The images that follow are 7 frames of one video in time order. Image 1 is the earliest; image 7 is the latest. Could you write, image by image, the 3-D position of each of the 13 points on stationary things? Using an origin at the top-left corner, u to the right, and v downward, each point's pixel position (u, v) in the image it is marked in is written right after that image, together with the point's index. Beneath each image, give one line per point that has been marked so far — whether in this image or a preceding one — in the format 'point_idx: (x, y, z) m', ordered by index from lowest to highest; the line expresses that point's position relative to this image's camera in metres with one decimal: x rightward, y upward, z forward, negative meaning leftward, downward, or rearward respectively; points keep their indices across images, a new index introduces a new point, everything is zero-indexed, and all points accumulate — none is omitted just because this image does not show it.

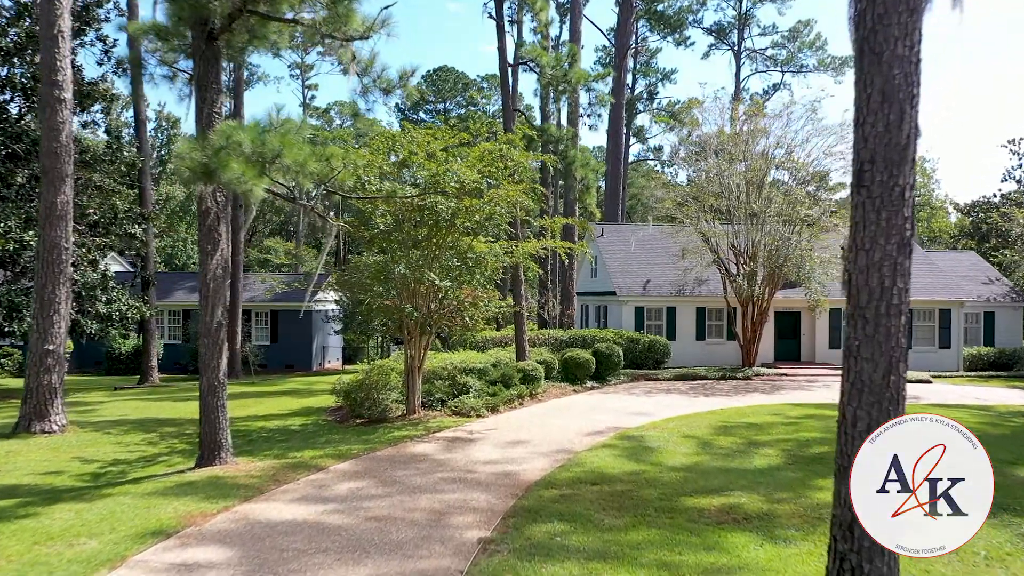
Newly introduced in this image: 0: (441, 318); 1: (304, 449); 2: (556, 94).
0: (-1.0, -0.4, +12.0) m
1: (-2.4, -1.8, +9.5) m
2: (+0.8, +3.8, +16.2) m
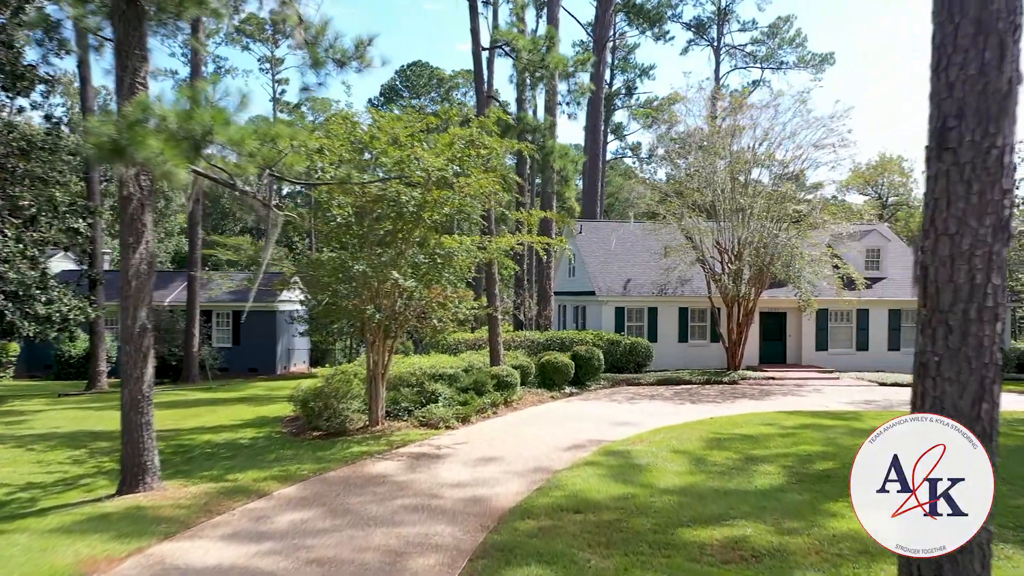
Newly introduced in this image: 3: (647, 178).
0: (-1.4, -0.4, +11.0) m
1: (-2.7, -1.8, +8.4) m
2: (+0.4, +3.8, +15.2) m
3: (+3.1, +2.5, +19.7) m
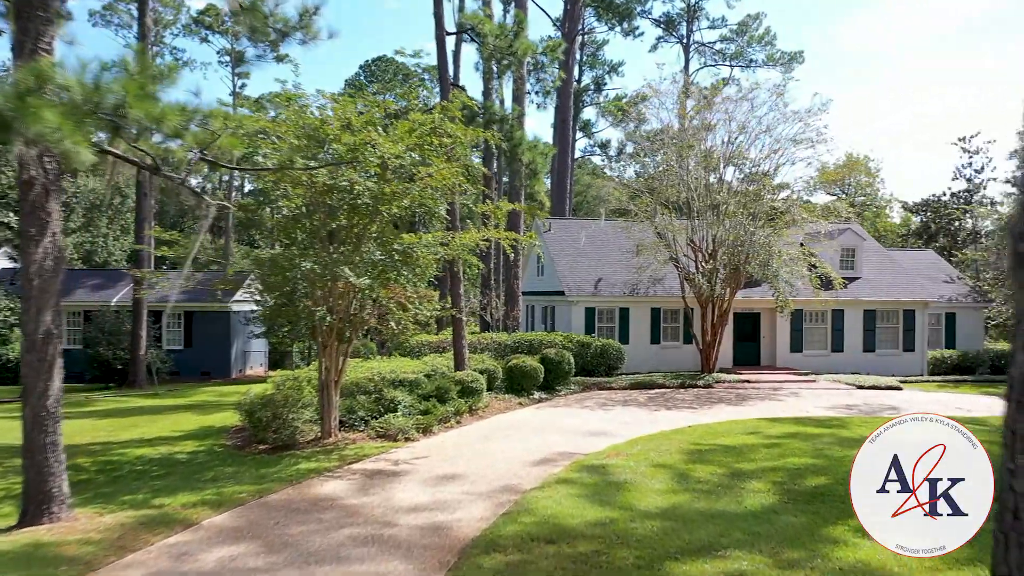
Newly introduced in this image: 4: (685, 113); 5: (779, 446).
0: (-1.8, -0.4, +10.1) m
1: (-3.0, -1.8, +7.5) m
2: (-0.2, +3.8, +14.4) m
3: (+2.3, +2.5, +19.0) m
4: (+3.6, +3.7, +17.7) m
5: (+3.1, -1.8, +9.6) m
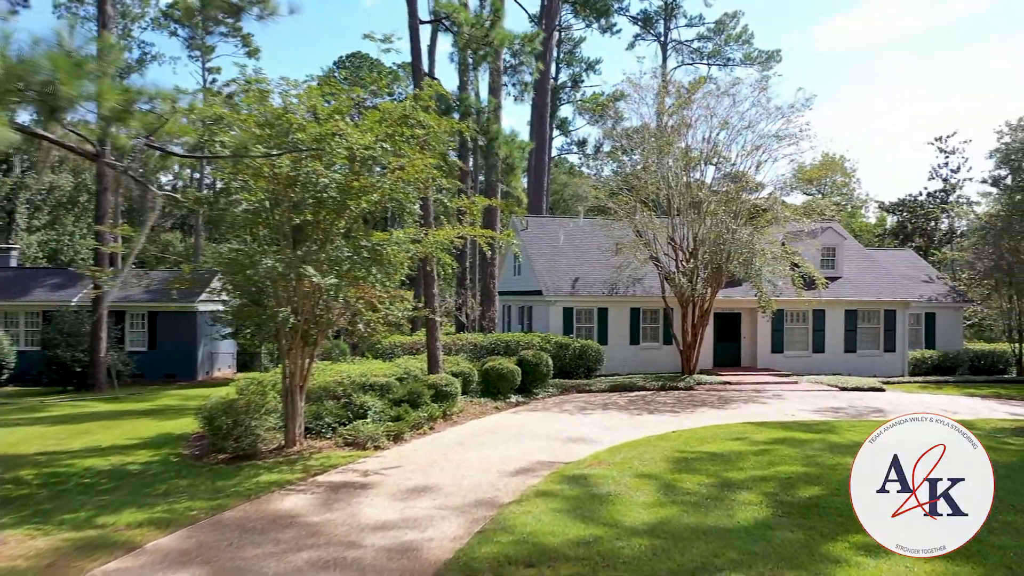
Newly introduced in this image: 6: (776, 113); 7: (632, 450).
0: (-2.1, -0.4, +9.5) m
1: (-3.2, -1.8, +6.9) m
2: (-0.6, +3.8, +13.8) m
3: (+1.8, +2.6, +18.5) m
4: (+3.1, +3.7, +17.3) m
5: (+2.8, -1.8, +9.1) m
6: (+5.1, +3.4, +16.0) m
7: (+1.3, -1.8, +9.1) m
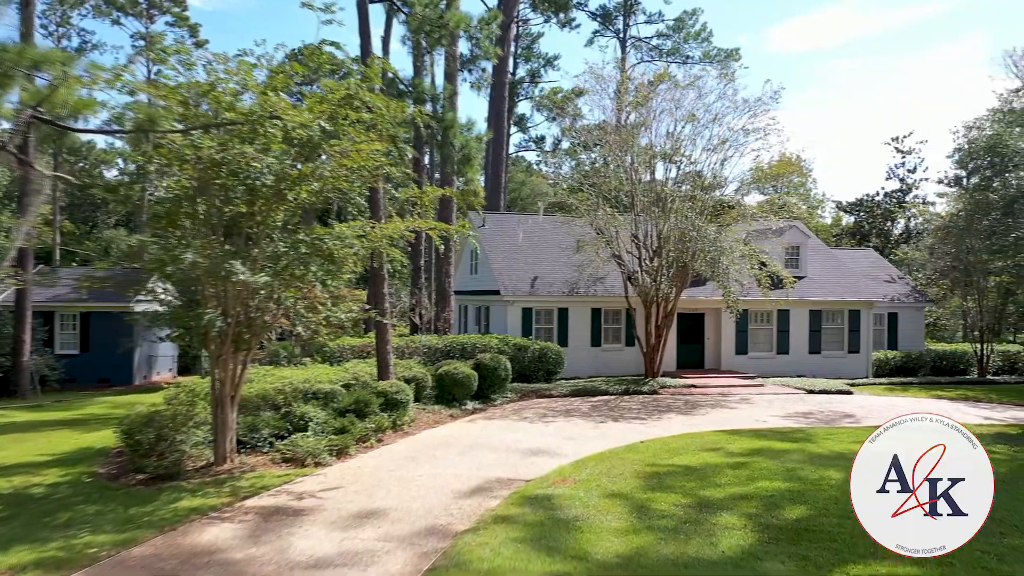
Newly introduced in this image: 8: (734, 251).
0: (-2.5, -0.4, +8.6) m
1: (-3.5, -1.8, +5.9) m
2: (-1.3, +3.8, +13.0) m
3: (+0.9, +2.6, +17.7) m
4: (+2.3, +3.7, +16.6) m
5: (+2.4, -1.8, +8.4) m
6: (+4.3, +3.4, +15.4) m
7: (+0.9, -1.8, +8.4) m
8: (+4.3, +0.7, +16.0) m
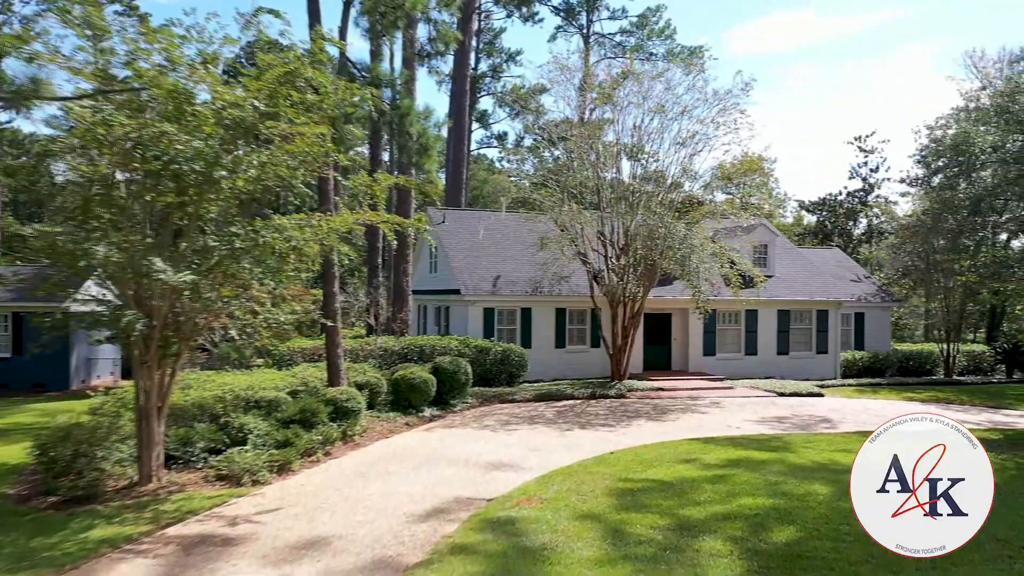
0: (-2.9, -0.4, +7.7) m
1: (-3.8, -1.8, +5.0) m
2: (-1.9, +3.8, +12.1) m
3: (+0.1, +2.6, +17.0) m
4: (+1.5, +3.7, +16.0) m
5: (+2.0, -1.8, +7.8) m
6: (+3.6, +3.4, +14.8) m
7: (+0.5, -1.8, +7.7) m
8: (+3.6, +0.7, +15.4) m
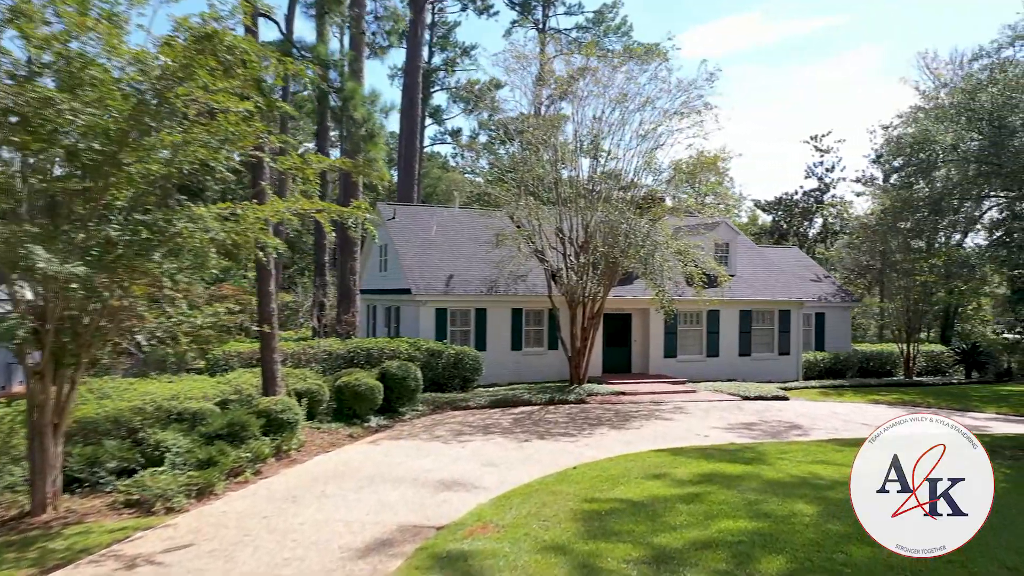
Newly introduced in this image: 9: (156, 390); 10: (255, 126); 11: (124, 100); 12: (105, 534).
0: (-3.3, -0.4, +6.7) m
1: (-4.0, -1.8, +3.9) m
2: (-2.5, +3.8, +11.2) m
3: (-0.8, +2.6, +16.2) m
4: (+0.7, +3.7, +15.2) m
5: (+1.6, -1.8, +7.1) m
6: (+2.8, +3.4, +14.2) m
7: (+0.1, -1.8, +6.8) m
8: (+2.7, +0.7, +14.7) m
9: (-4.2, -1.2, +9.7) m
10: (-2.2, +1.4, +7.3) m
11: (-2.8, +1.4, +6.0) m
12: (-2.9, -1.8, +6.0) m
